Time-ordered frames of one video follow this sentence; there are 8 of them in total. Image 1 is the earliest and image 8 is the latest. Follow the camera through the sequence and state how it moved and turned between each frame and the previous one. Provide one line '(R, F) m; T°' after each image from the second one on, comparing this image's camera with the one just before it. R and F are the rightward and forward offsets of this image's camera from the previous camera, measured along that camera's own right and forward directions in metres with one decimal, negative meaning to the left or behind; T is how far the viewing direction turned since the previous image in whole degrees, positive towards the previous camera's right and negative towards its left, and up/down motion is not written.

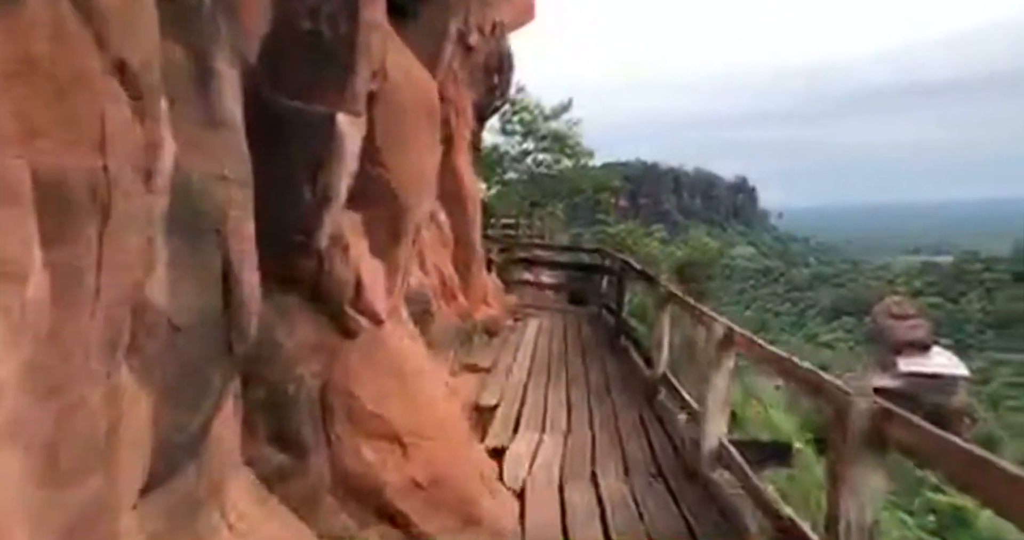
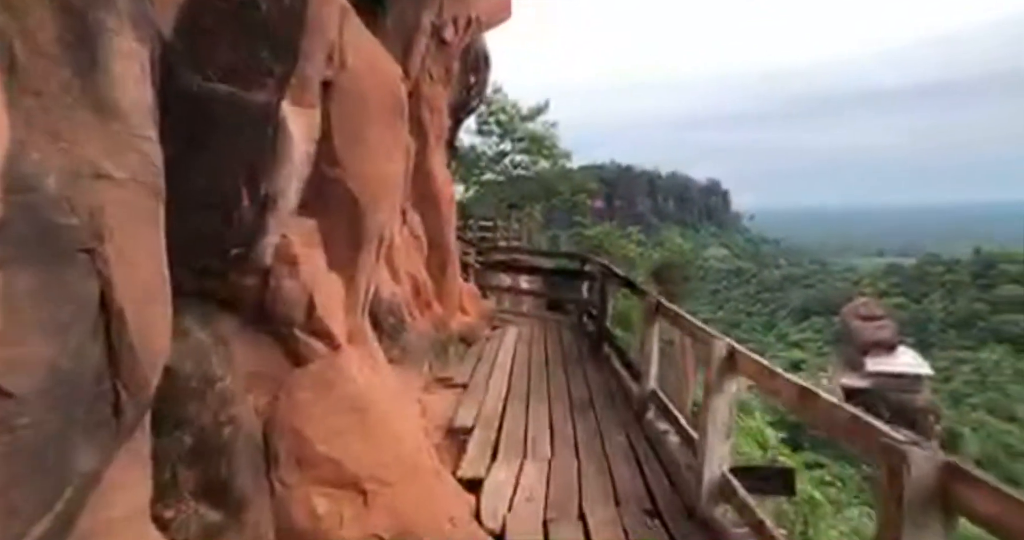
(0.0, +0.4) m; +2°
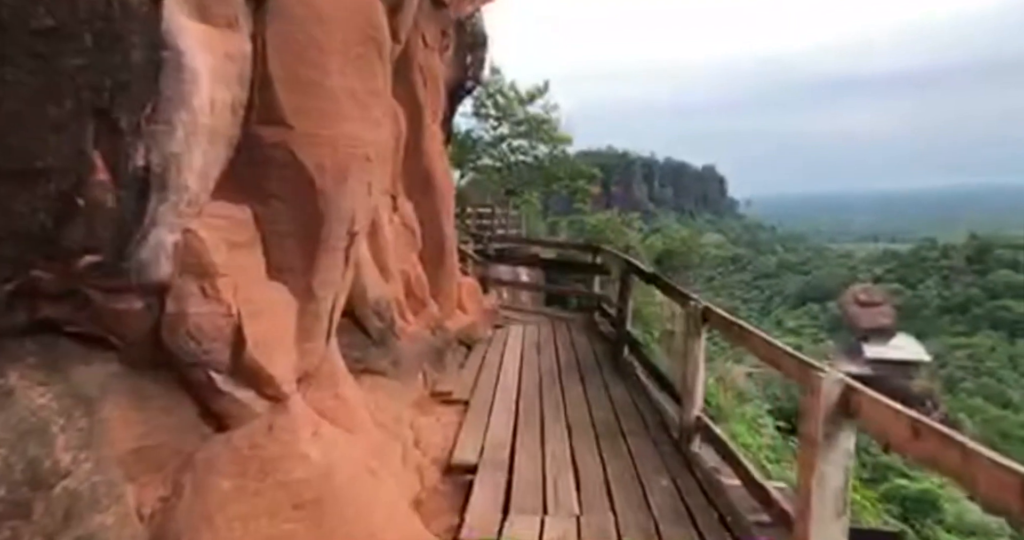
(-0.1, +0.9) m; 0°
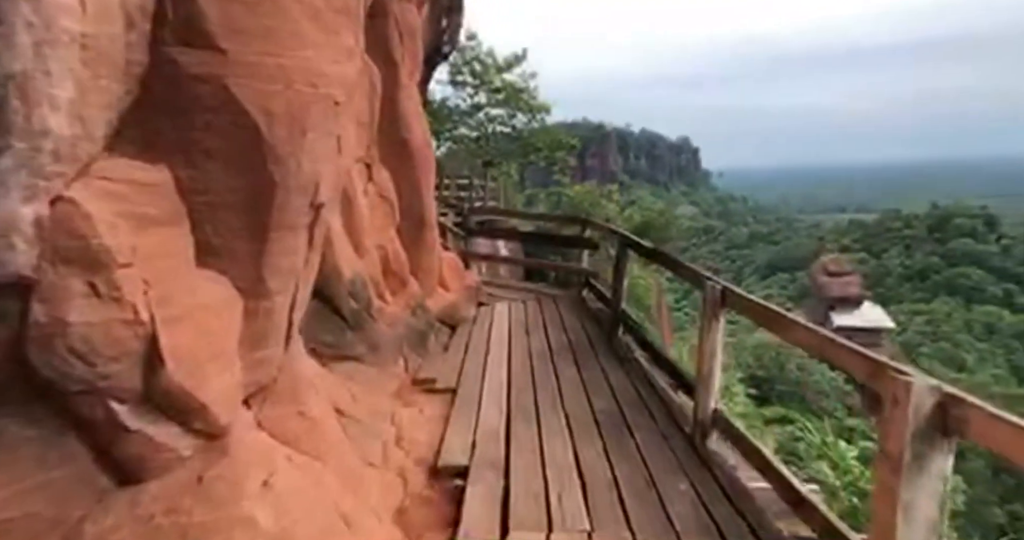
(-0.1, +0.5) m; +2°
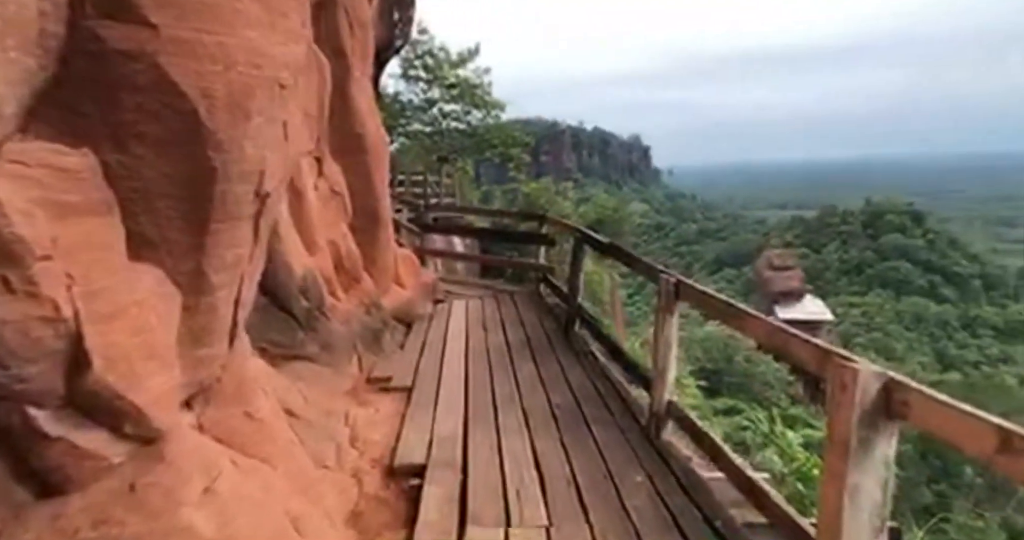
(0.0, 0.0) m; +4°
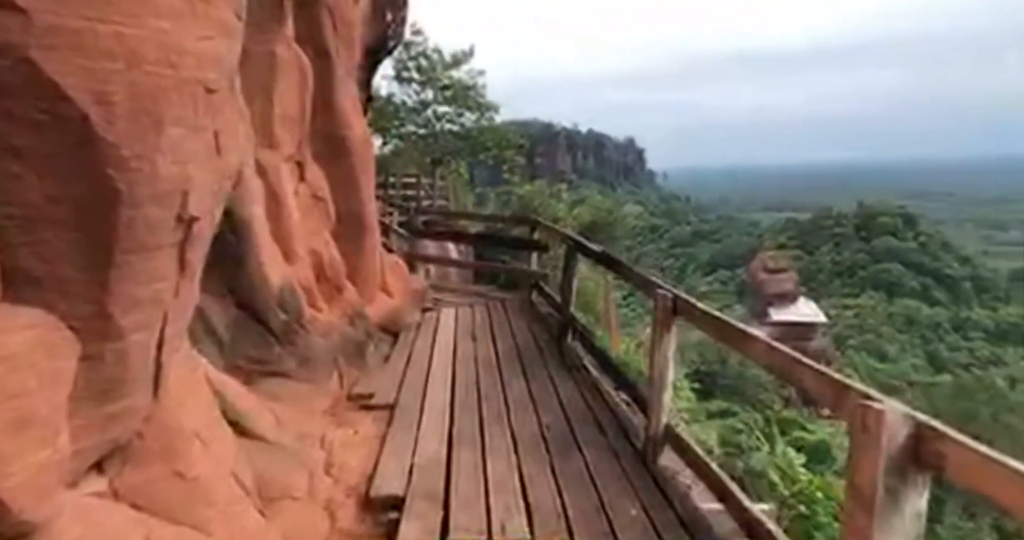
(0.0, +0.2) m; 0°
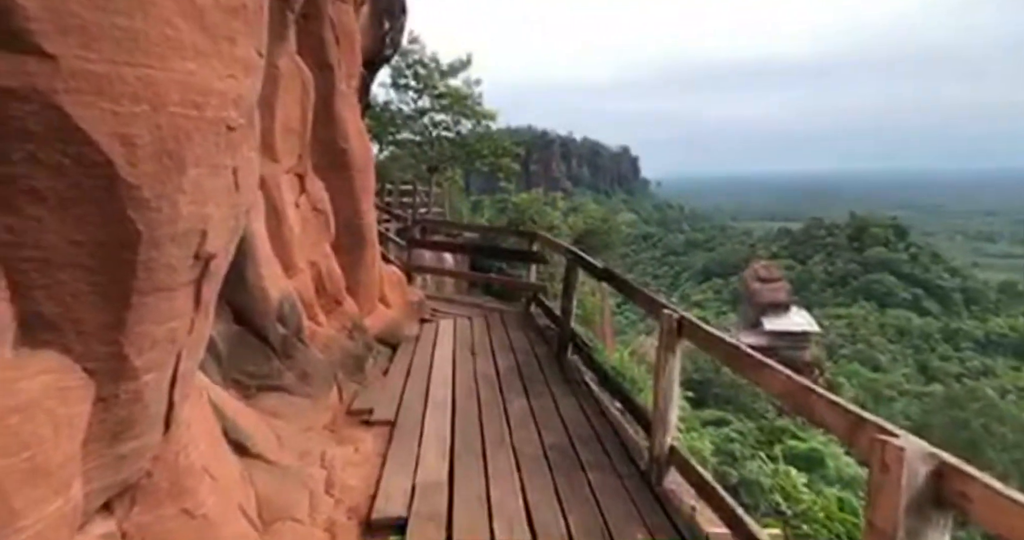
(-0.1, 0.0) m; +1°
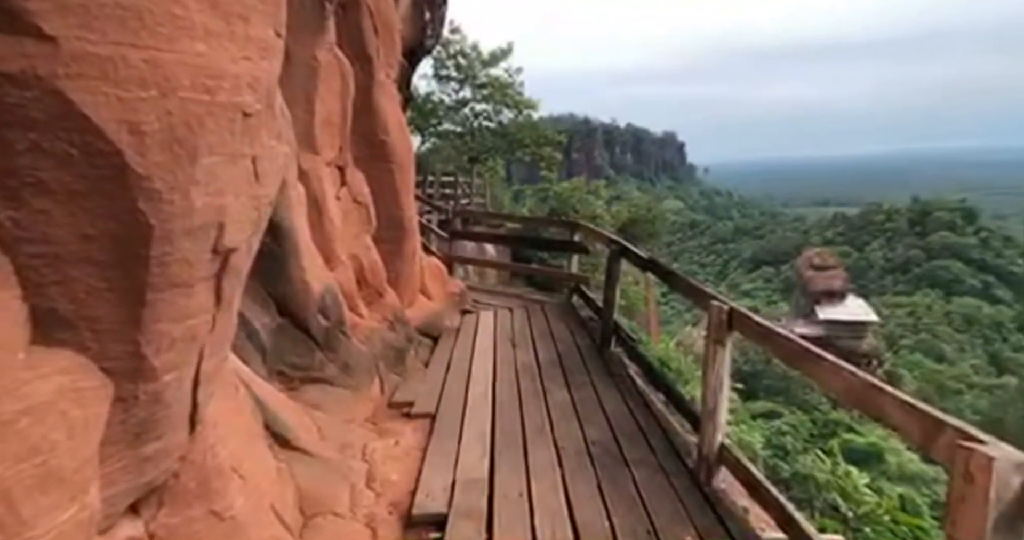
(0.0, +0.1) m; -4°
